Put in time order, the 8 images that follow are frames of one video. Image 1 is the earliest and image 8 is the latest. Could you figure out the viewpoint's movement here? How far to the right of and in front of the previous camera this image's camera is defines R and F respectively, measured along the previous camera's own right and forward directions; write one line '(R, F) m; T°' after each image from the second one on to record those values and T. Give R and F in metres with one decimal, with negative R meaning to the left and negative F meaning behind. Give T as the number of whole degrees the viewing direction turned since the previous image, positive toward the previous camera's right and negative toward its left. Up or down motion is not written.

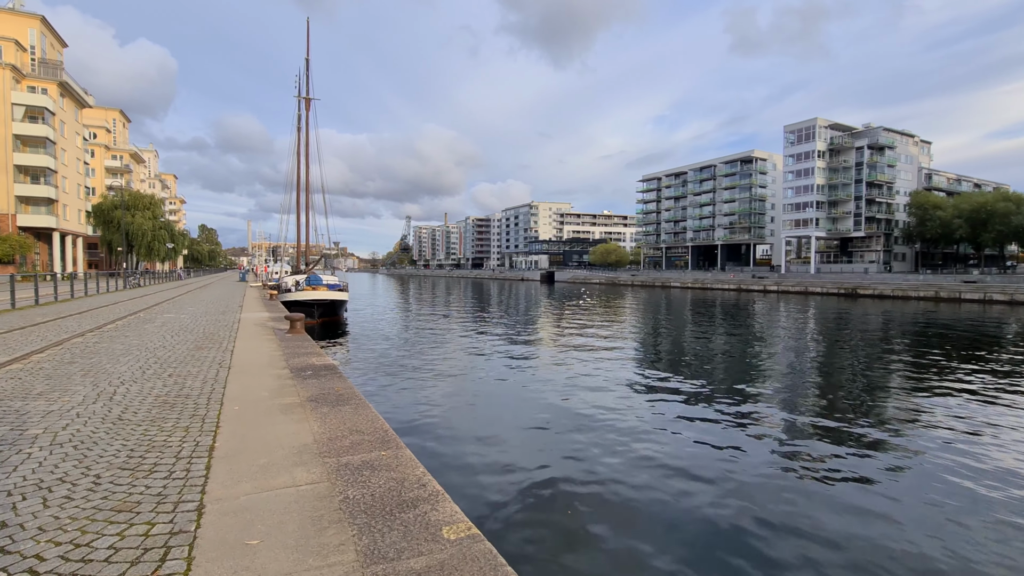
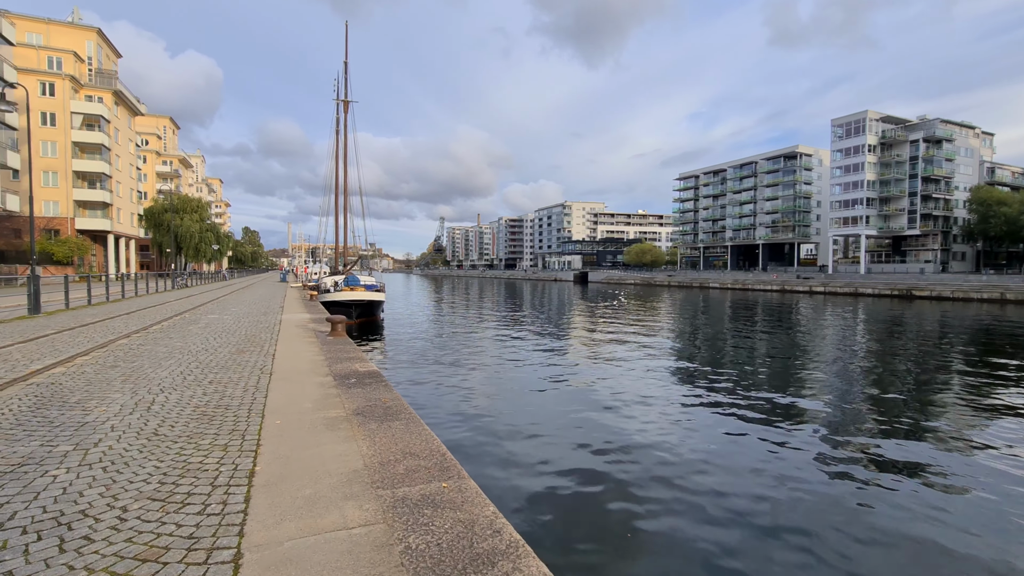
(-0.3, +0.6) m; -4°
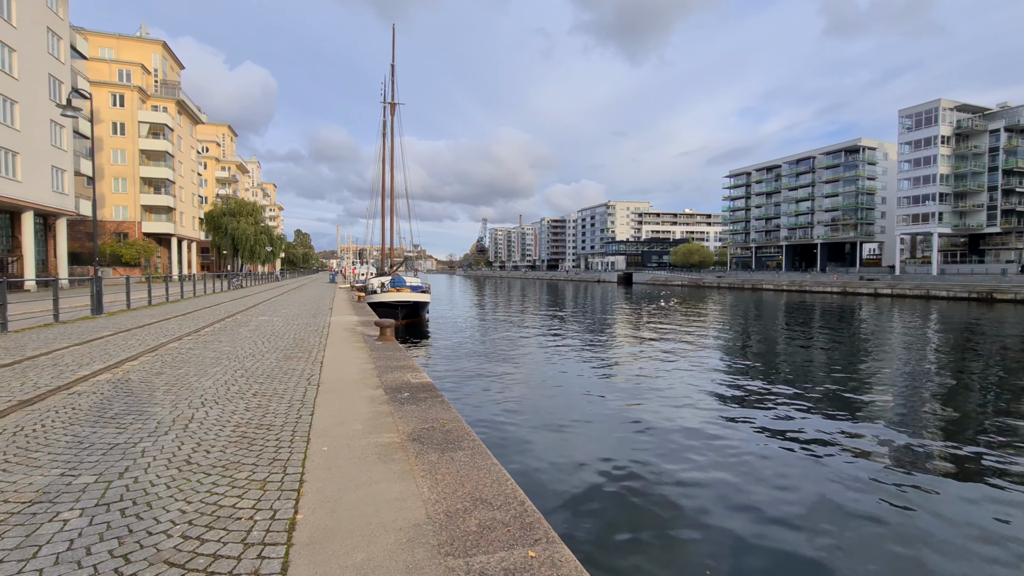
(-0.3, +0.7) m; -5°
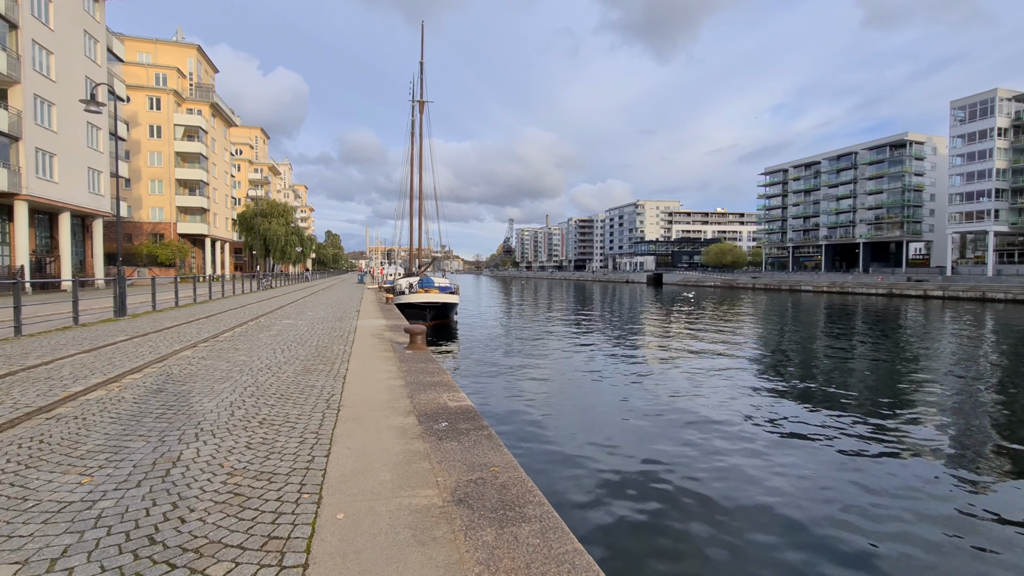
(-0.3, +1.1) m; -3°
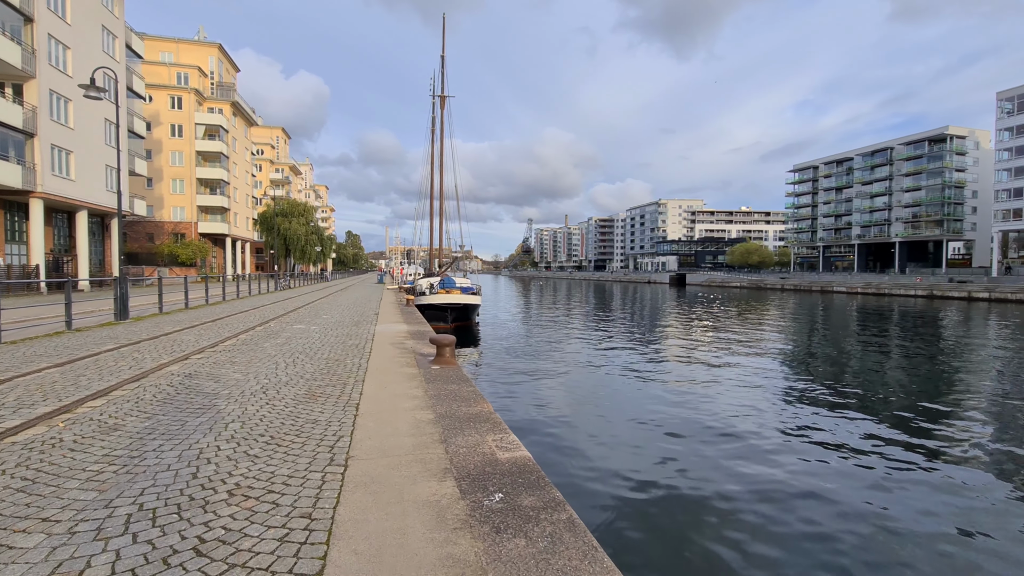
(-0.4, +1.5) m; -2°
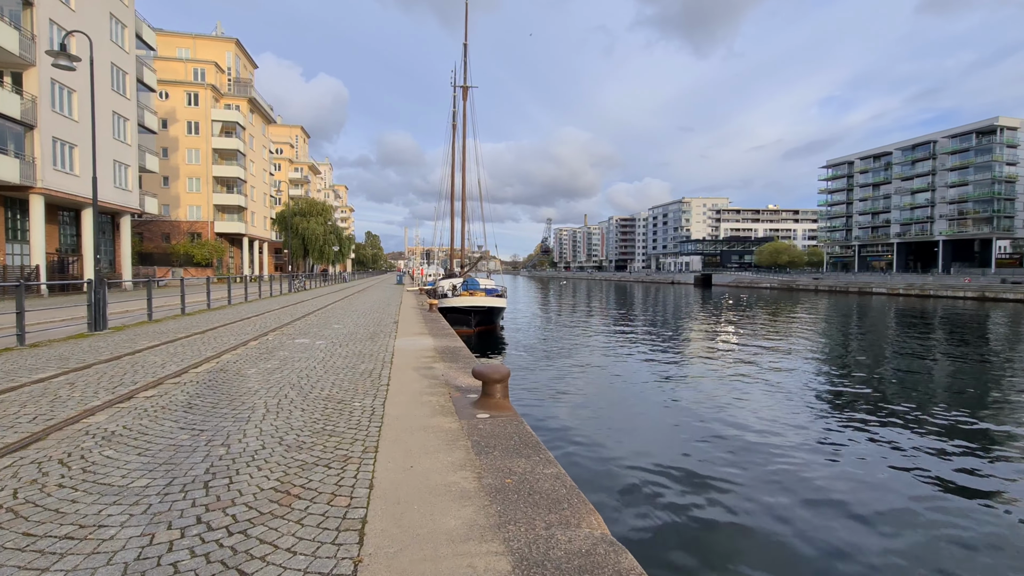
(-0.7, +2.4) m; -2°
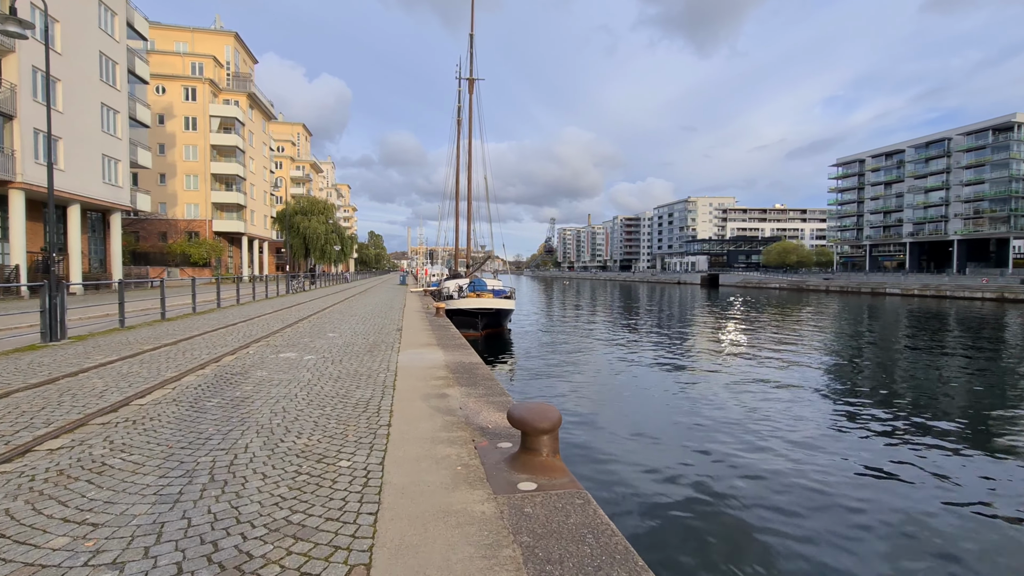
(-0.4, +1.6) m; 0°
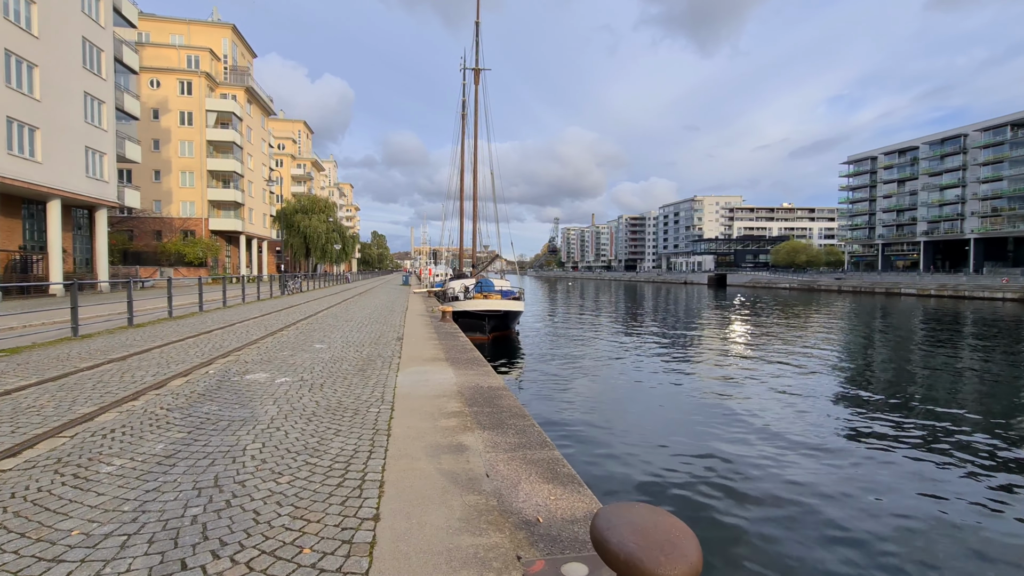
(-0.4, +1.8) m; 0°
